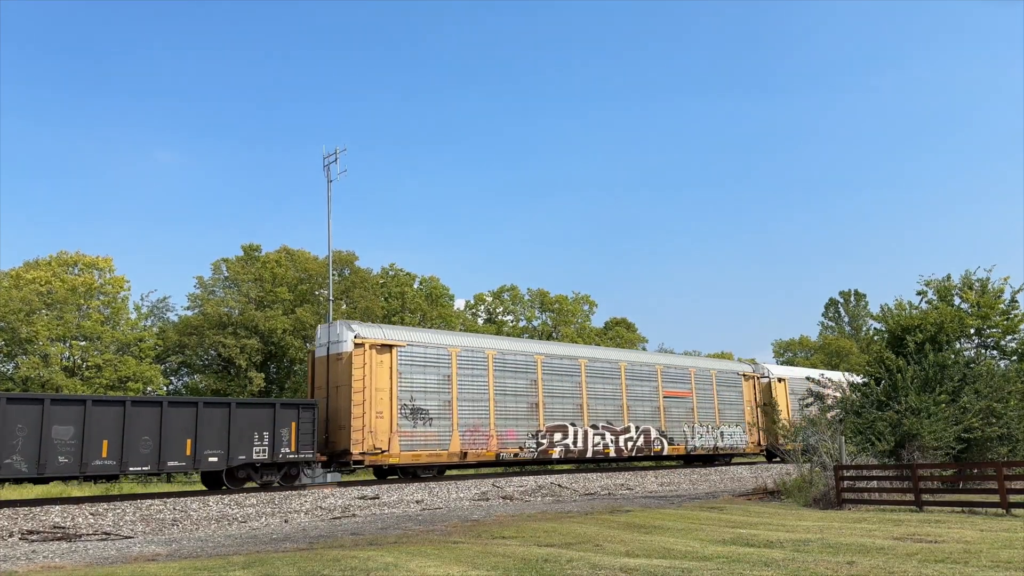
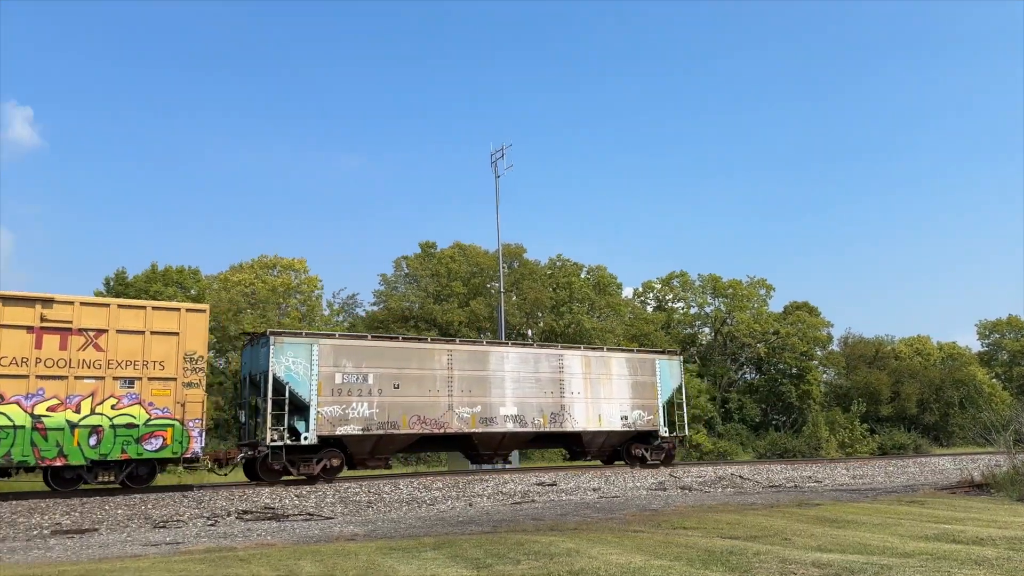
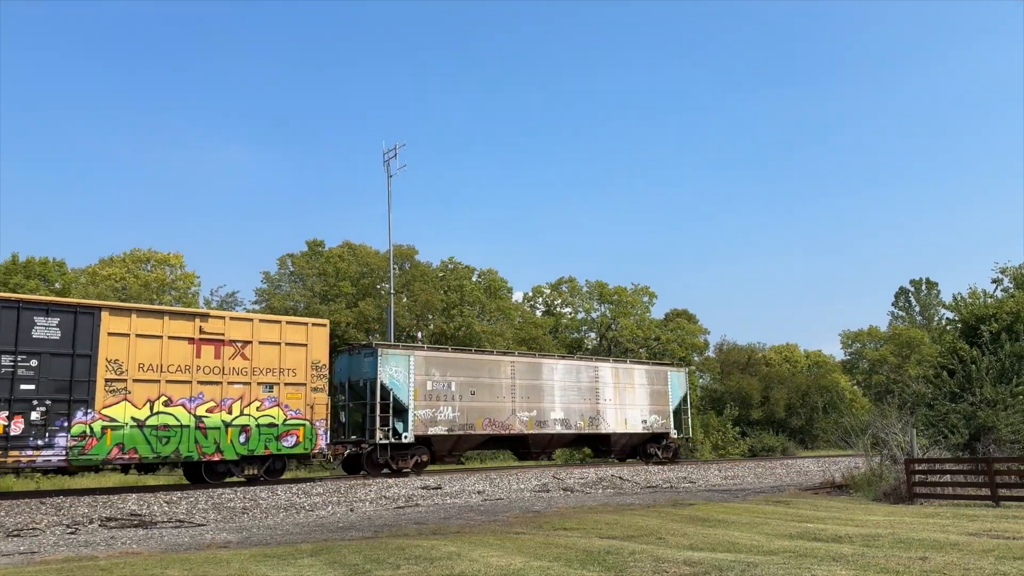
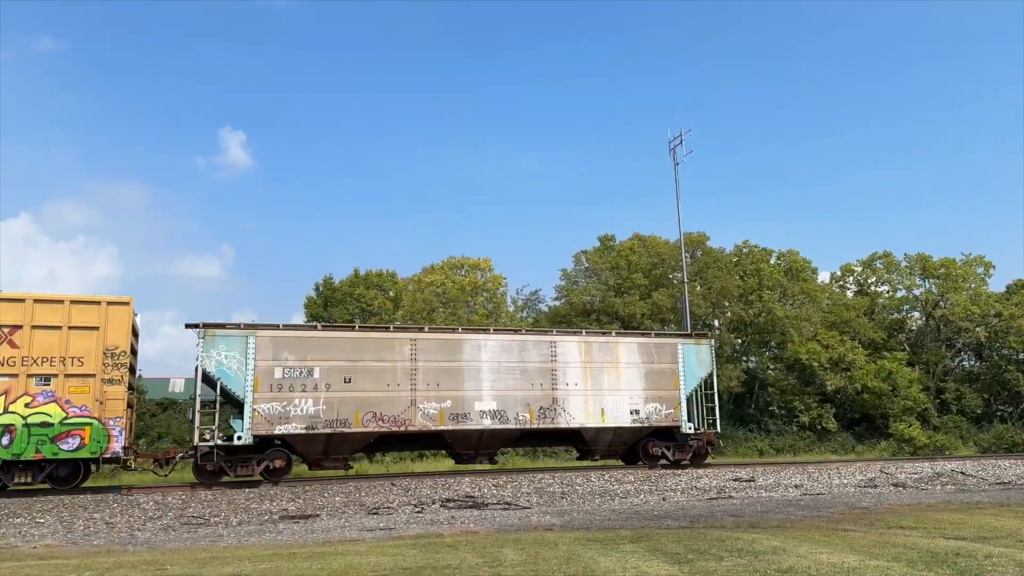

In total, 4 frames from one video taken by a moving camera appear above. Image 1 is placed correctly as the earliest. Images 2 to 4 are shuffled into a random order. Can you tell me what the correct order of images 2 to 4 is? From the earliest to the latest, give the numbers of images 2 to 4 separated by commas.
3, 2, 4
